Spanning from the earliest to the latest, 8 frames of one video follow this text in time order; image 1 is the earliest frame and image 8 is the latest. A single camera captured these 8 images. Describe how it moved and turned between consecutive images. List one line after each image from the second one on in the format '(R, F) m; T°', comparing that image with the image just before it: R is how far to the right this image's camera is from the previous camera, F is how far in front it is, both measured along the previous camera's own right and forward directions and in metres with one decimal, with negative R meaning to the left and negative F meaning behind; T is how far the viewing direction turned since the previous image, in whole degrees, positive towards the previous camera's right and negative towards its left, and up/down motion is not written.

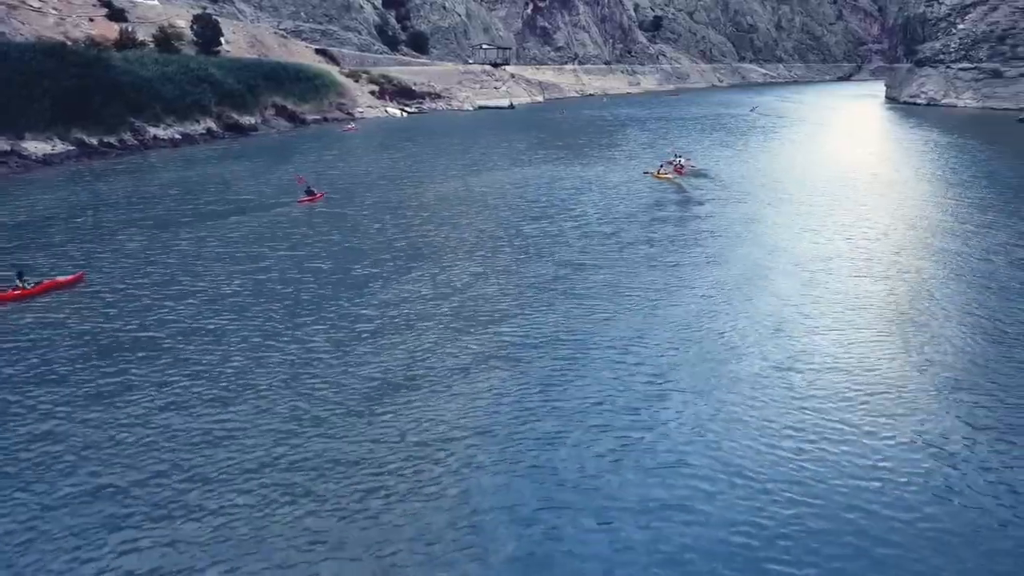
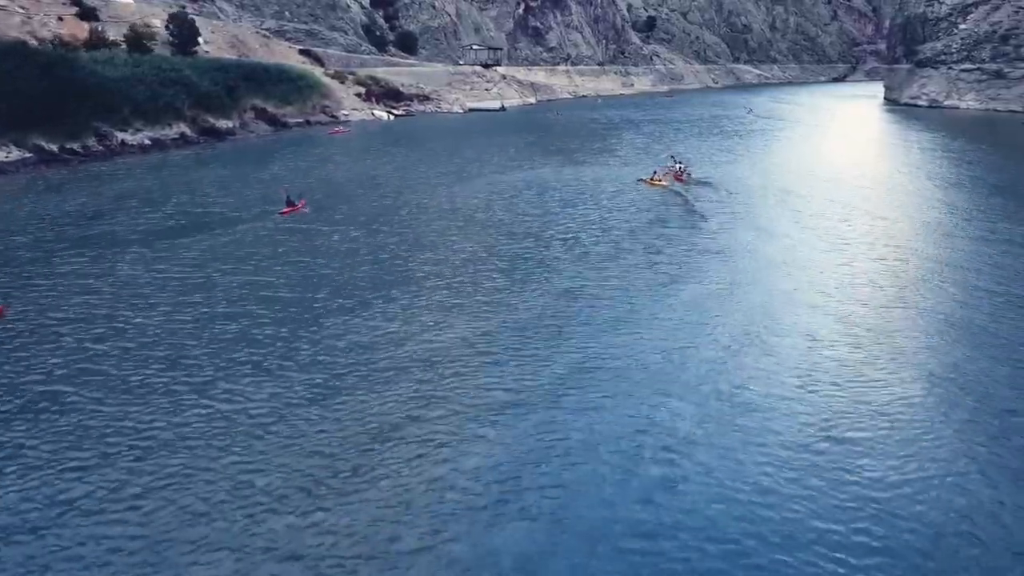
(+0.2, +3.4) m; 0°
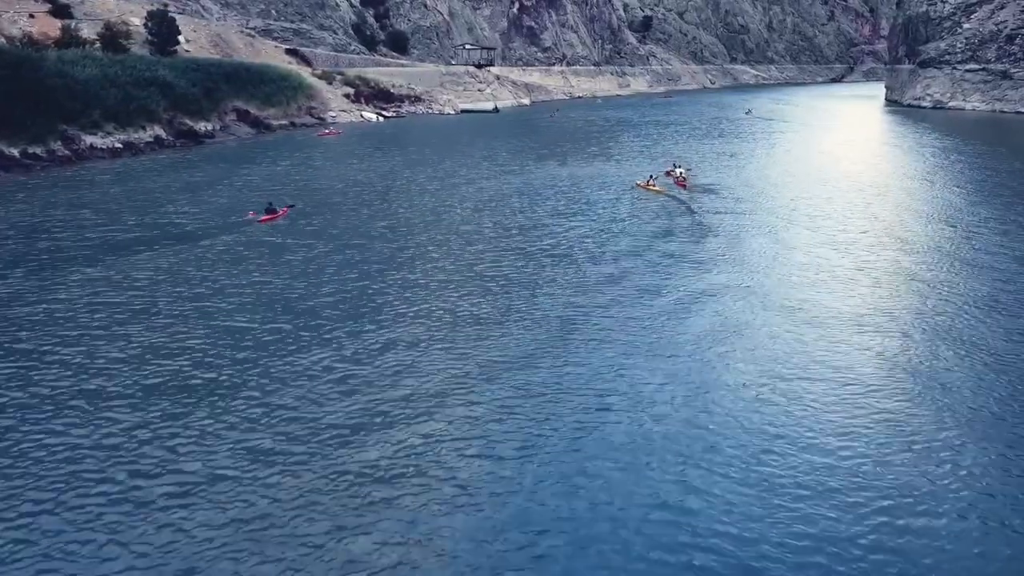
(+0.3, +3.1) m; 0°
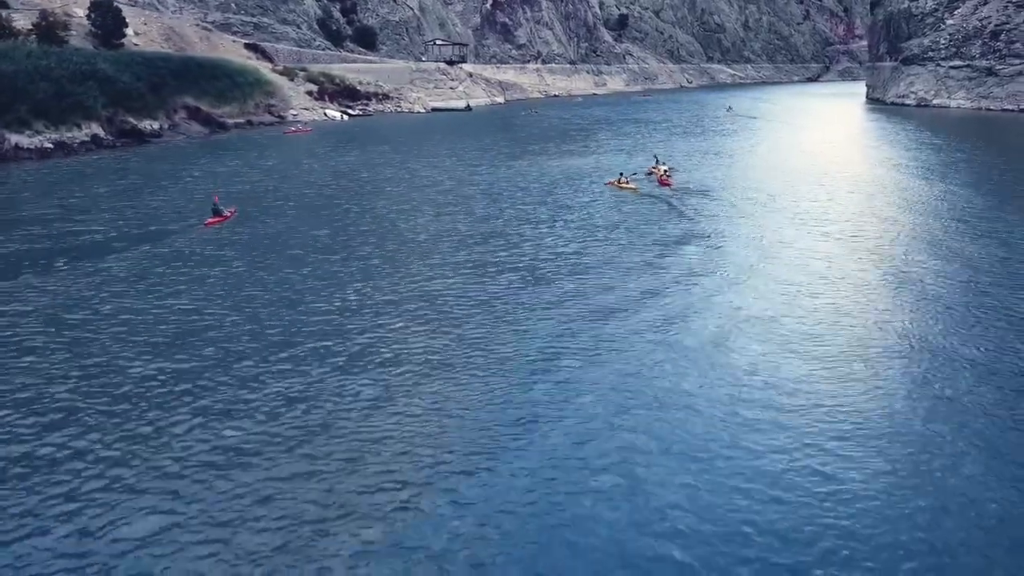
(+0.4, +4.4) m; +2°
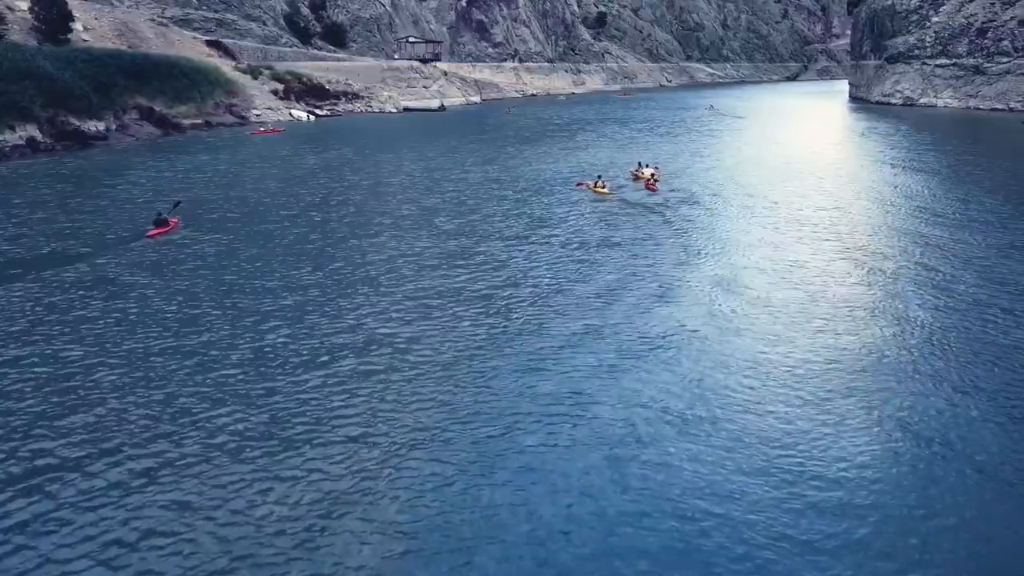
(+0.2, +4.0) m; +1°
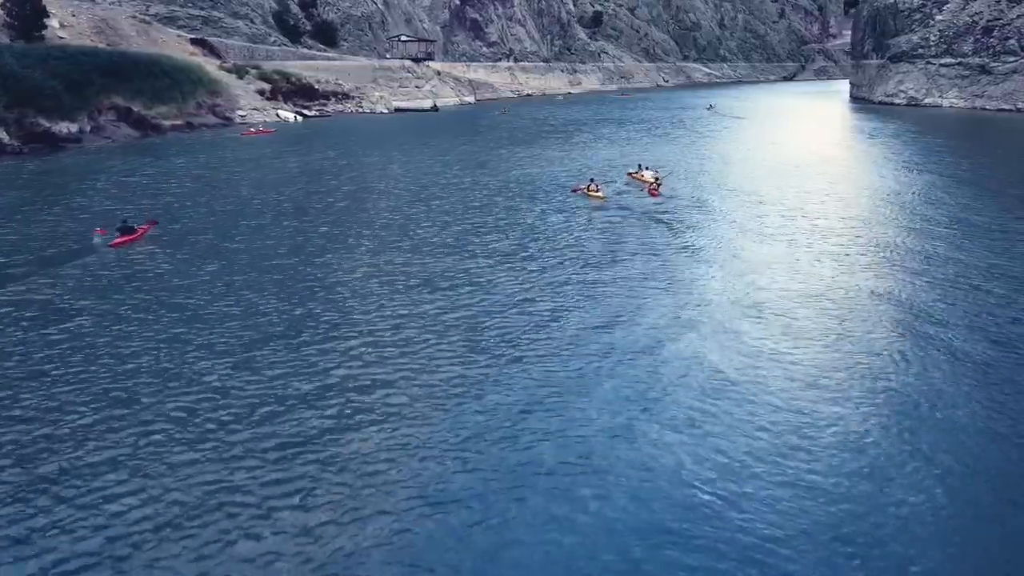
(+0.1, +2.7) m; 0°
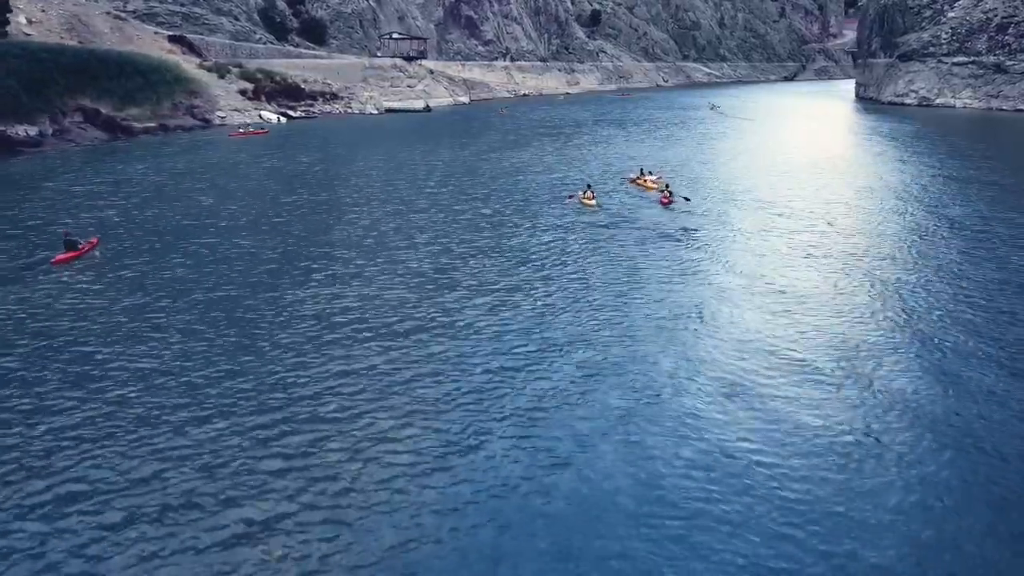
(+0.2, +4.1) m; 0°
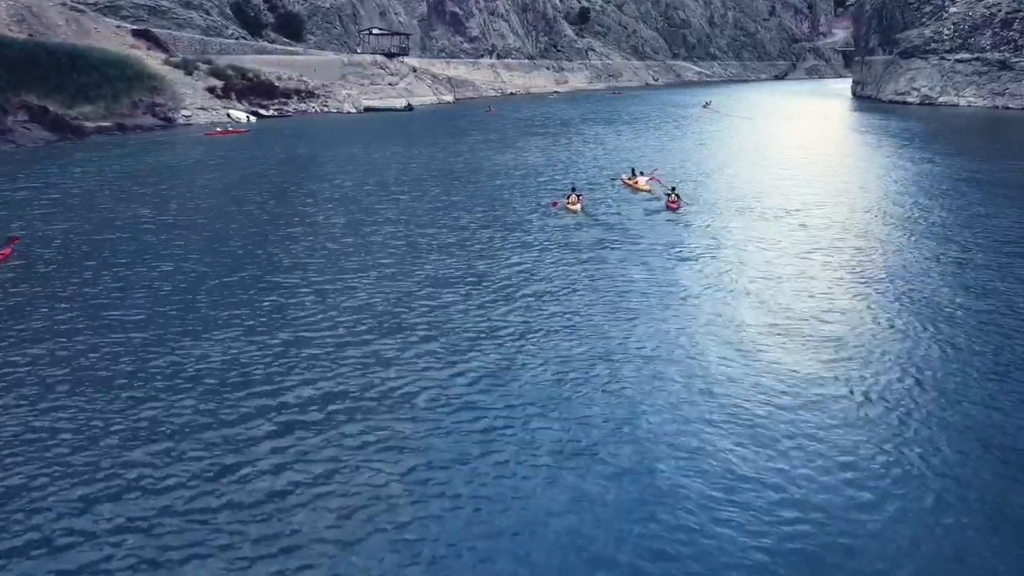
(+0.2, +4.5) m; +1°
